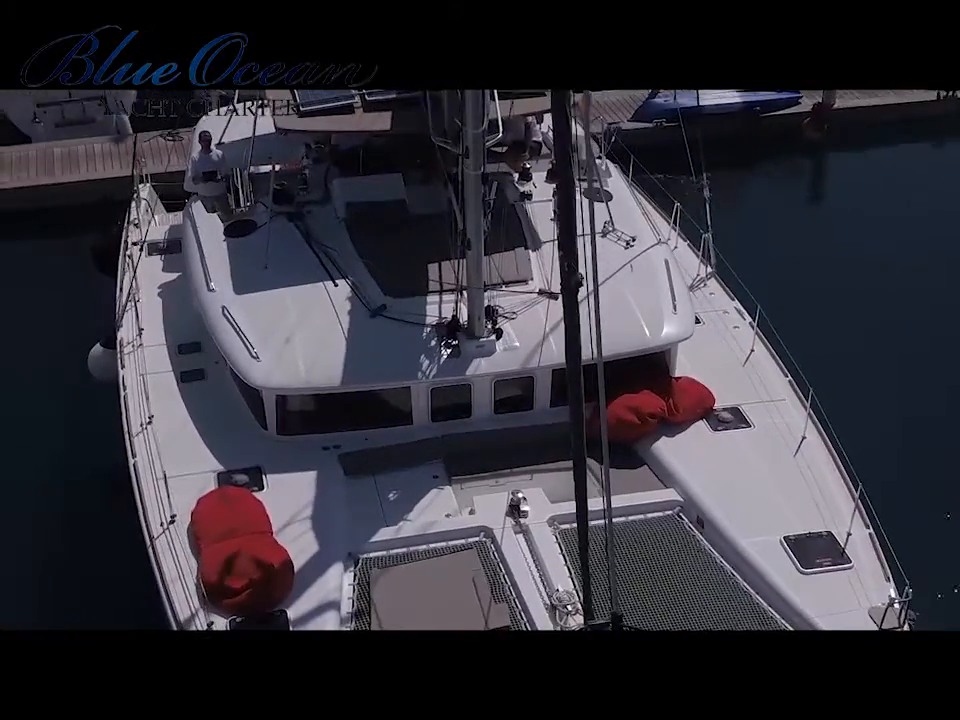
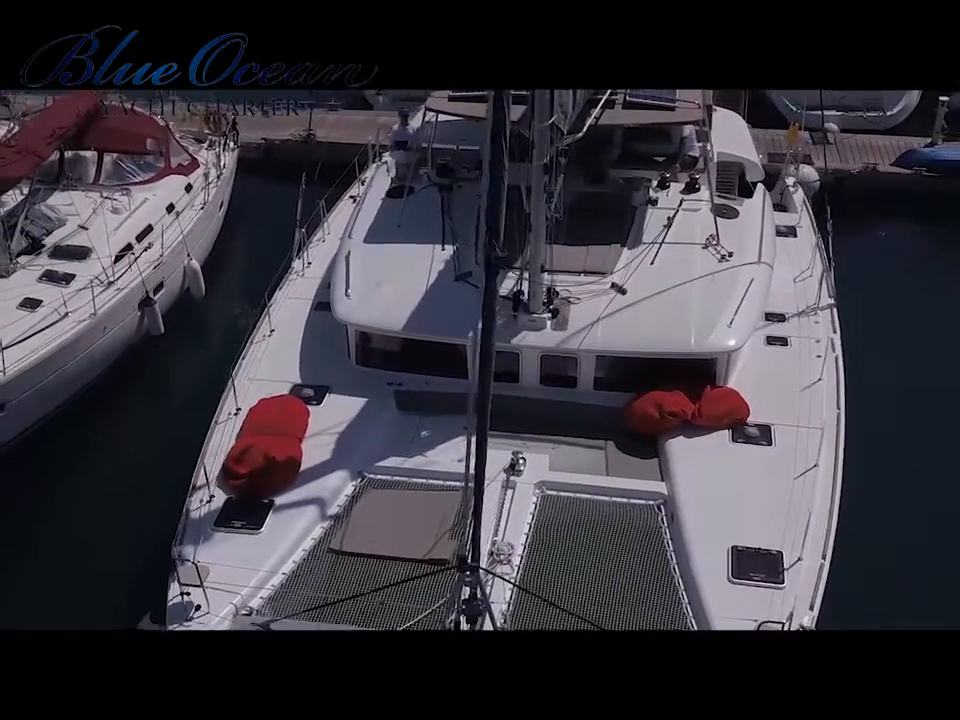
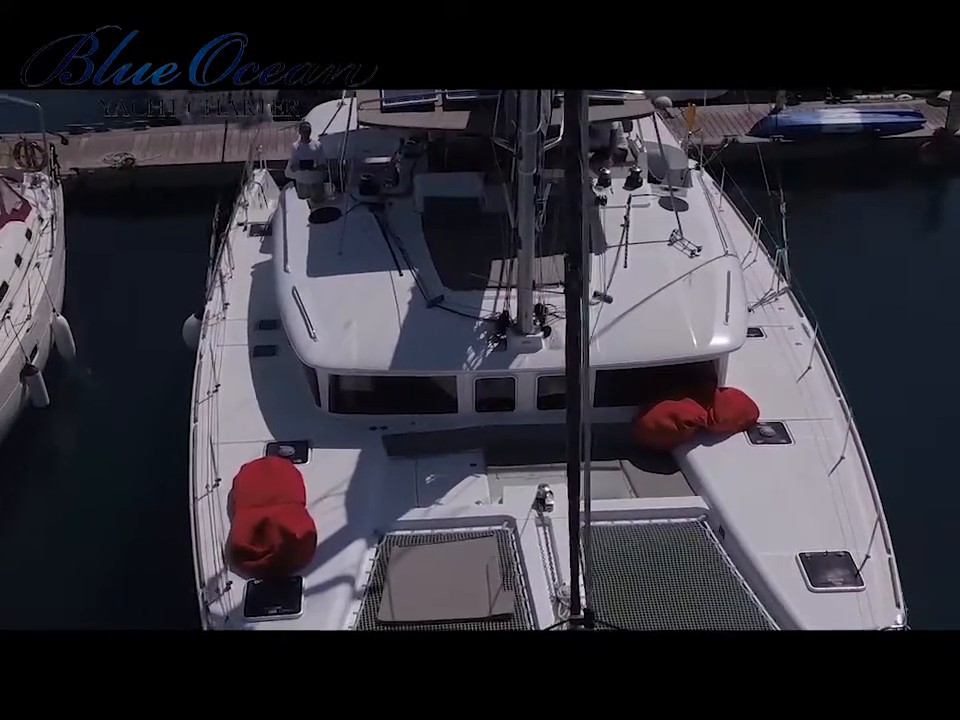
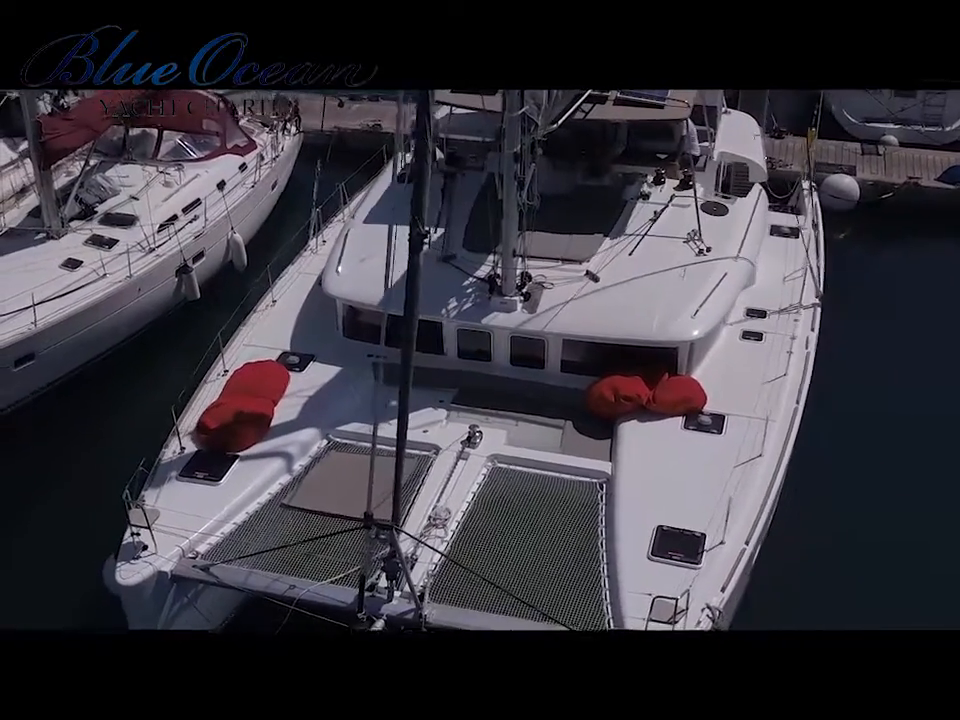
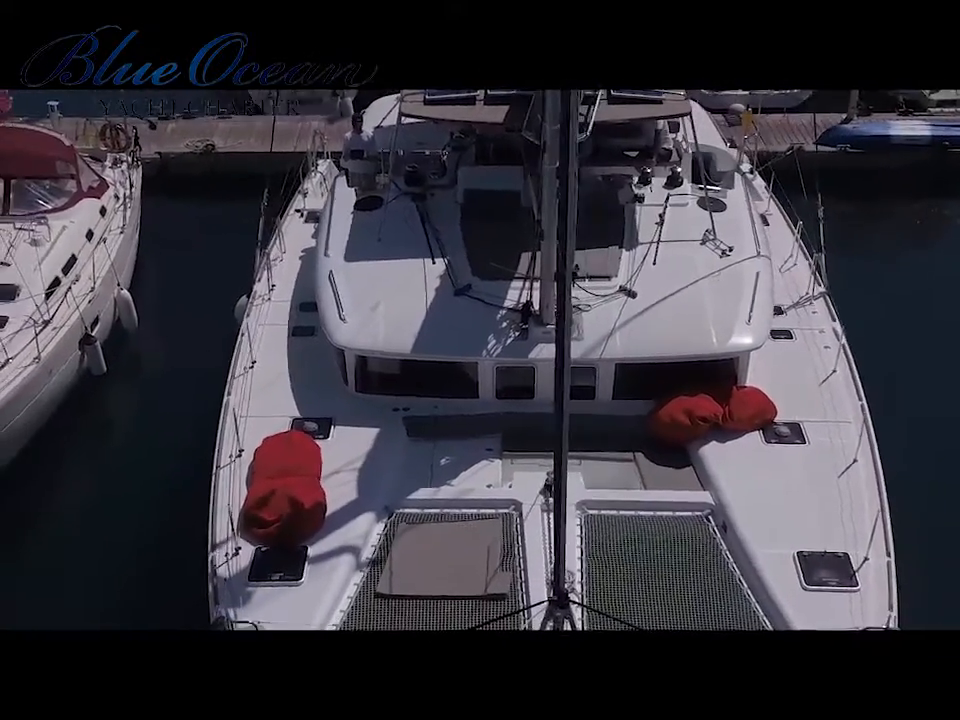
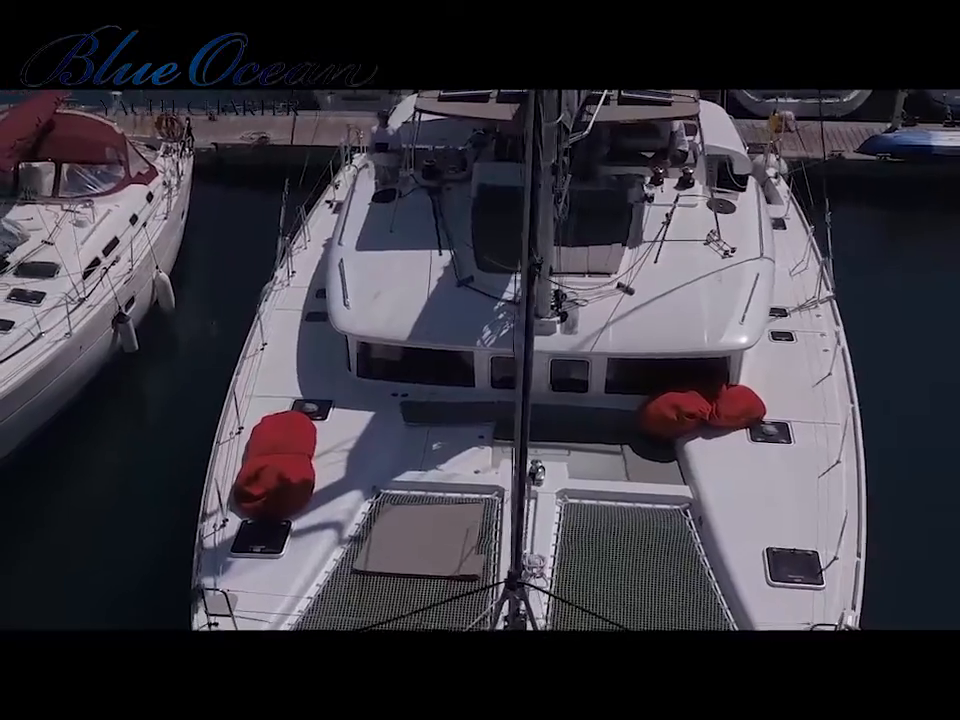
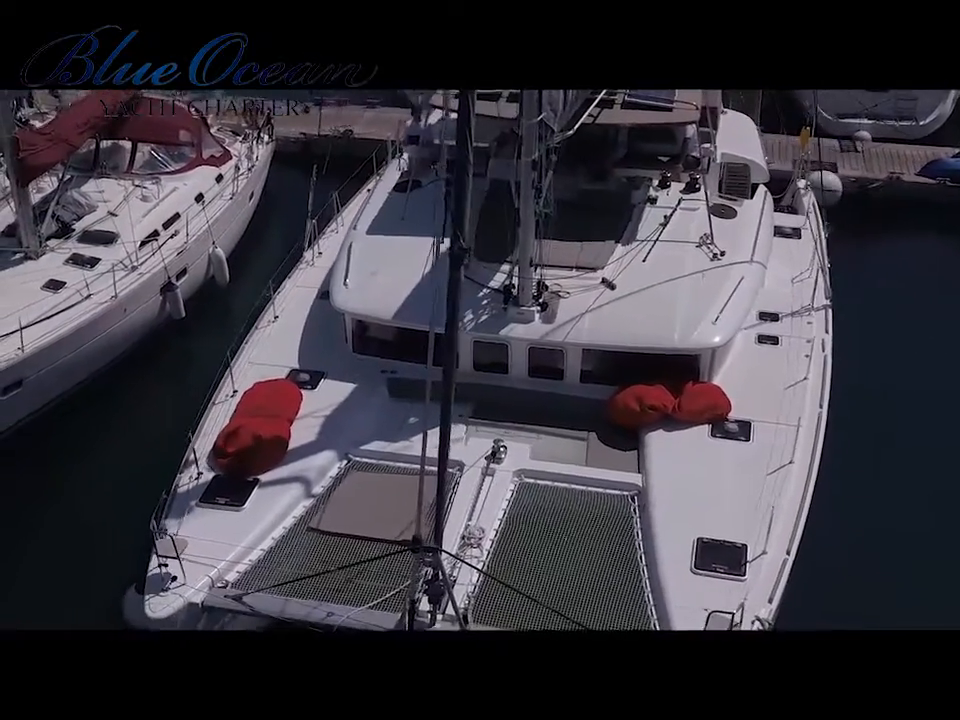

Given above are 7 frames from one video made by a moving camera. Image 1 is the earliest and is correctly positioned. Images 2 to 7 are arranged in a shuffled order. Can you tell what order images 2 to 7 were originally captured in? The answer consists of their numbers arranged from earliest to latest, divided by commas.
3, 5, 6, 2, 7, 4
